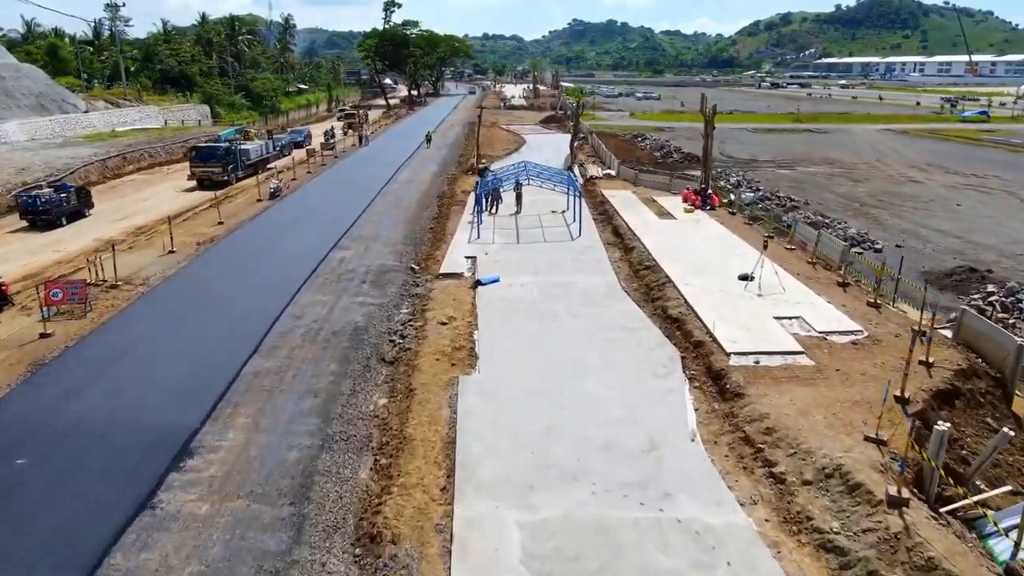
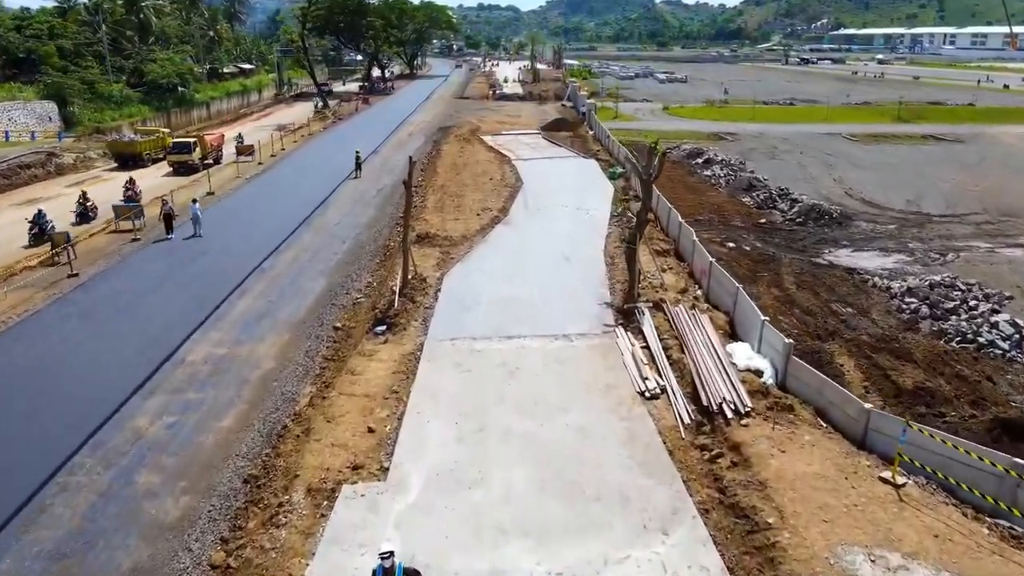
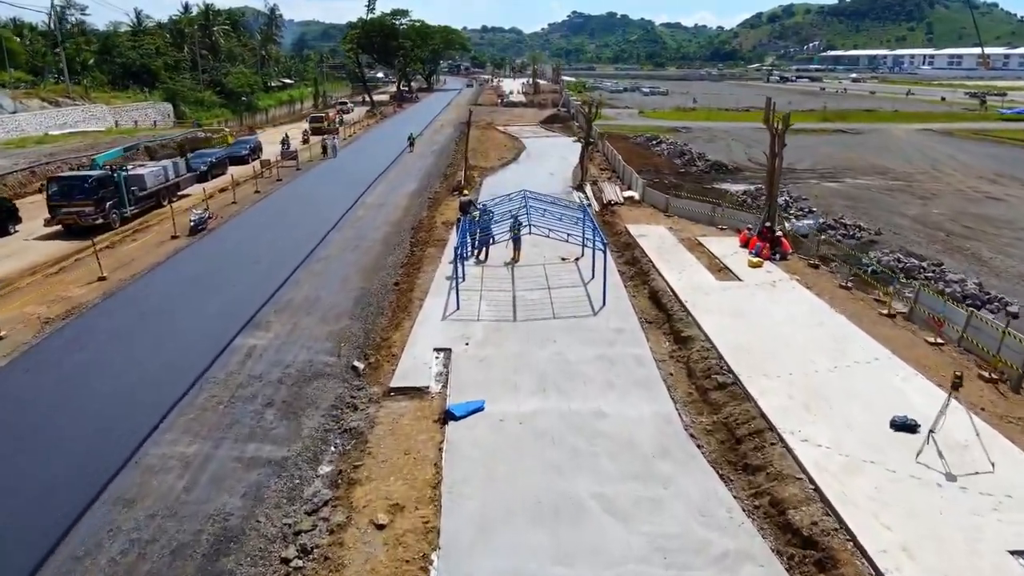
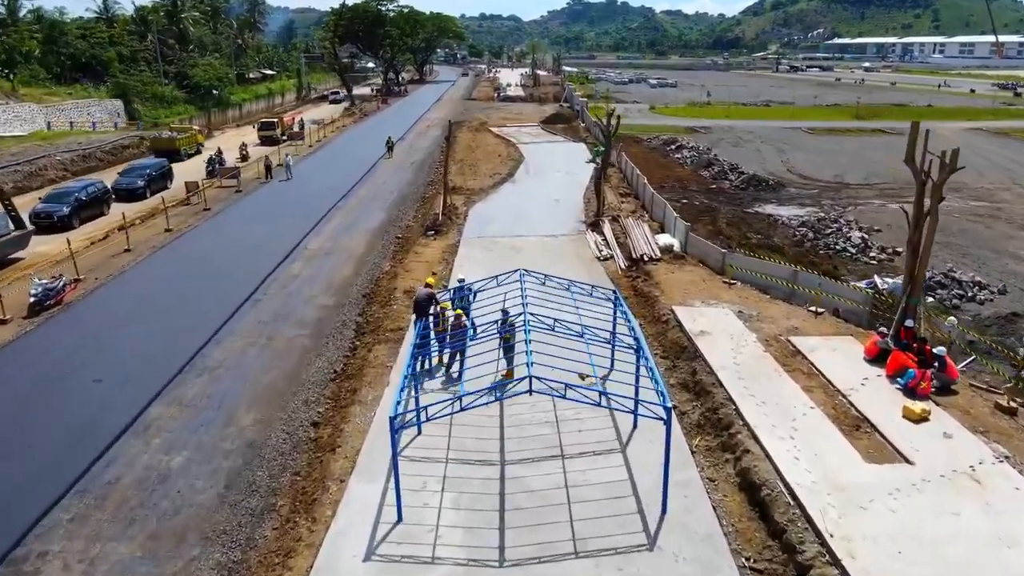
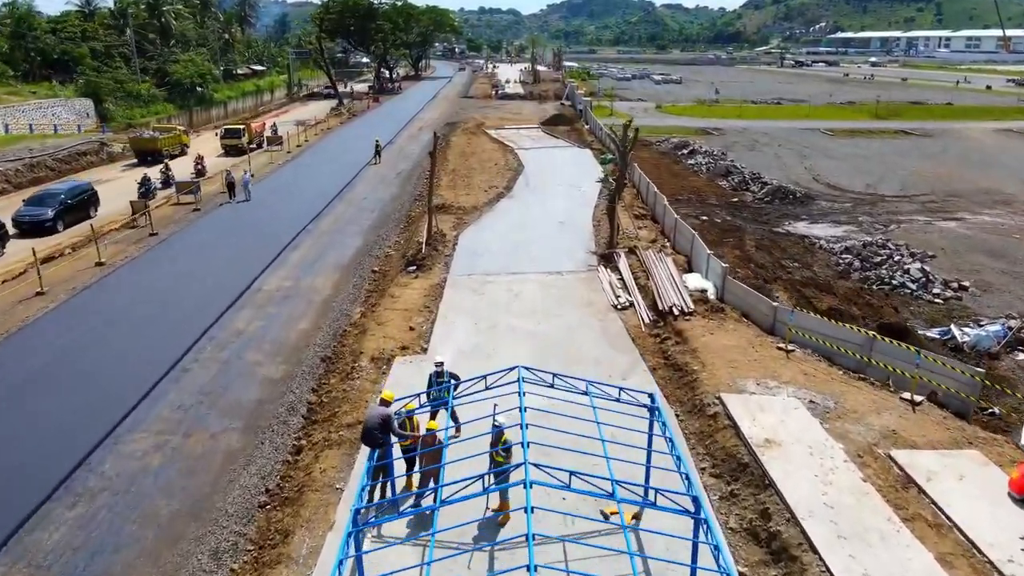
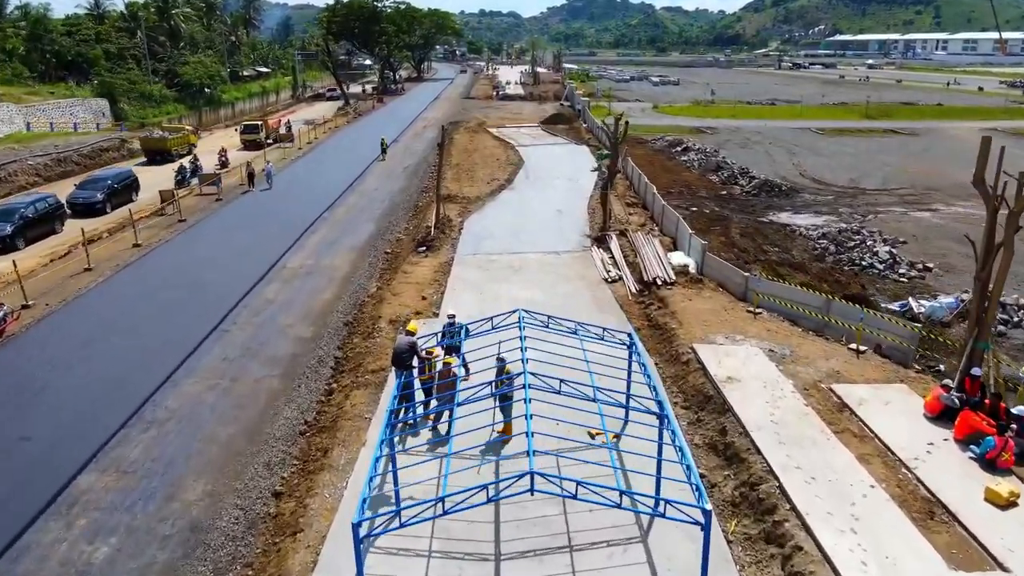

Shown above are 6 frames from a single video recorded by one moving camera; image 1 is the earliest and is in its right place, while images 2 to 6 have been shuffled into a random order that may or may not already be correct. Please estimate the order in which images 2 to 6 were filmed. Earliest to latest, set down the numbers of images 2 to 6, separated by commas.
3, 4, 6, 5, 2
